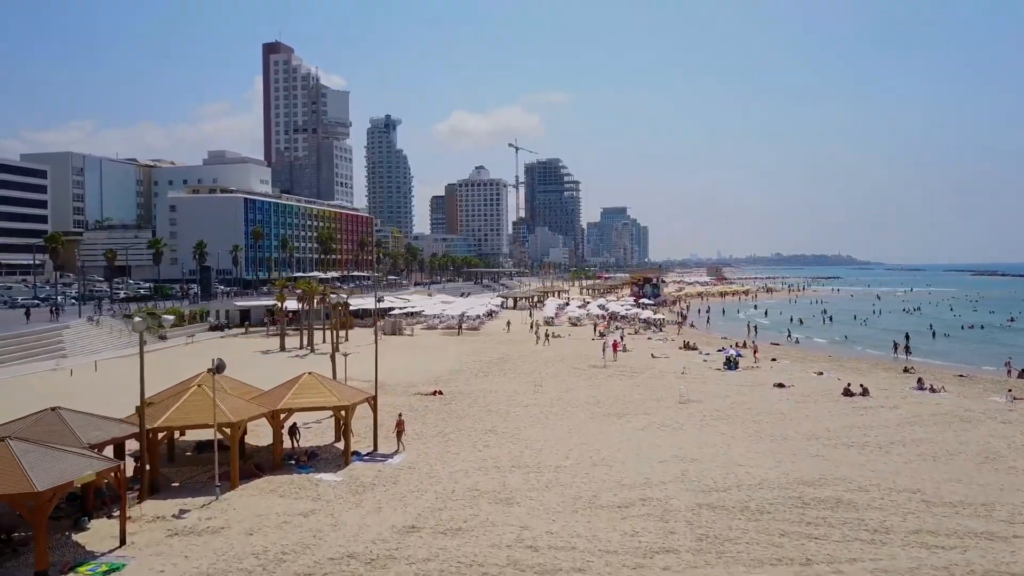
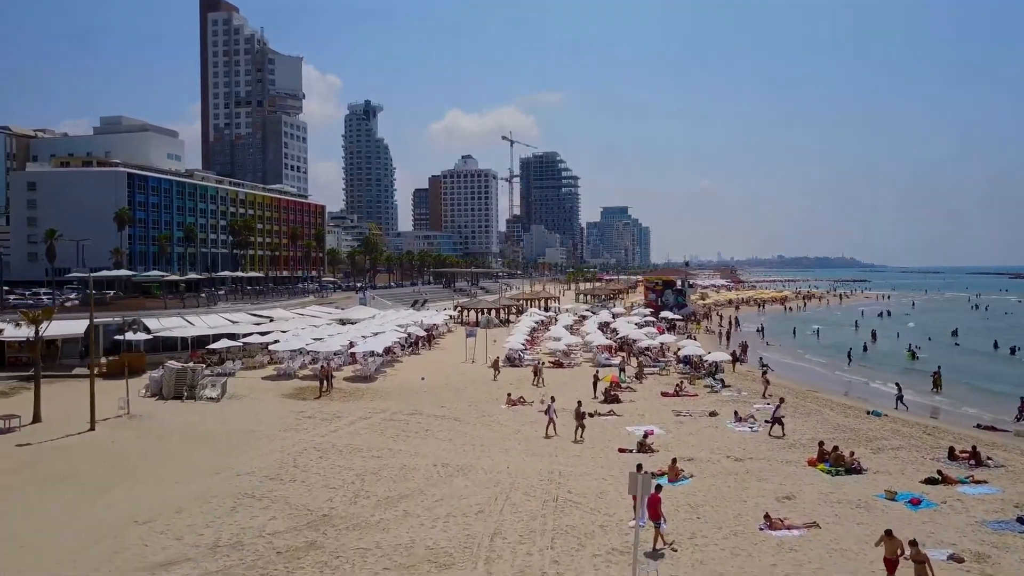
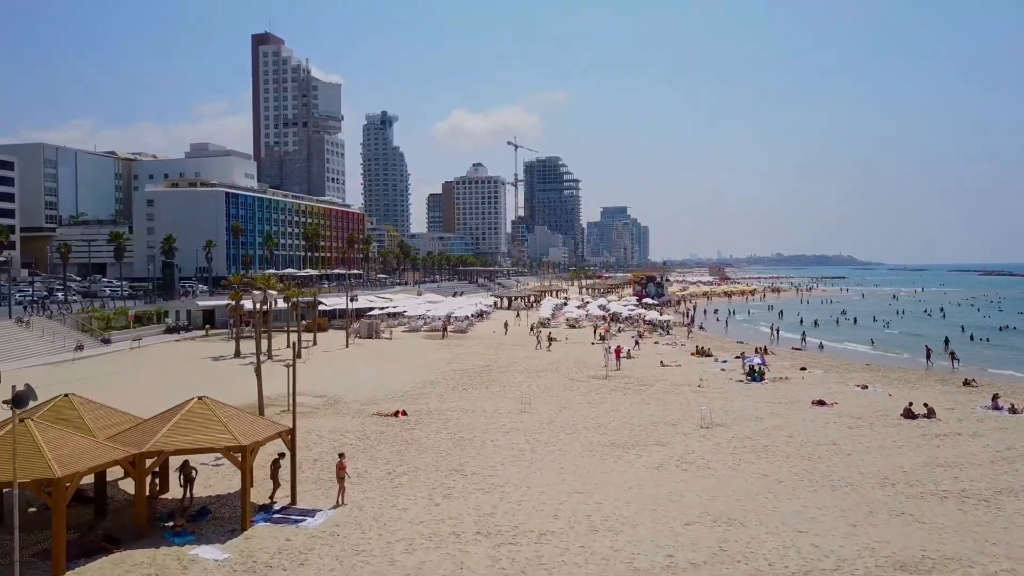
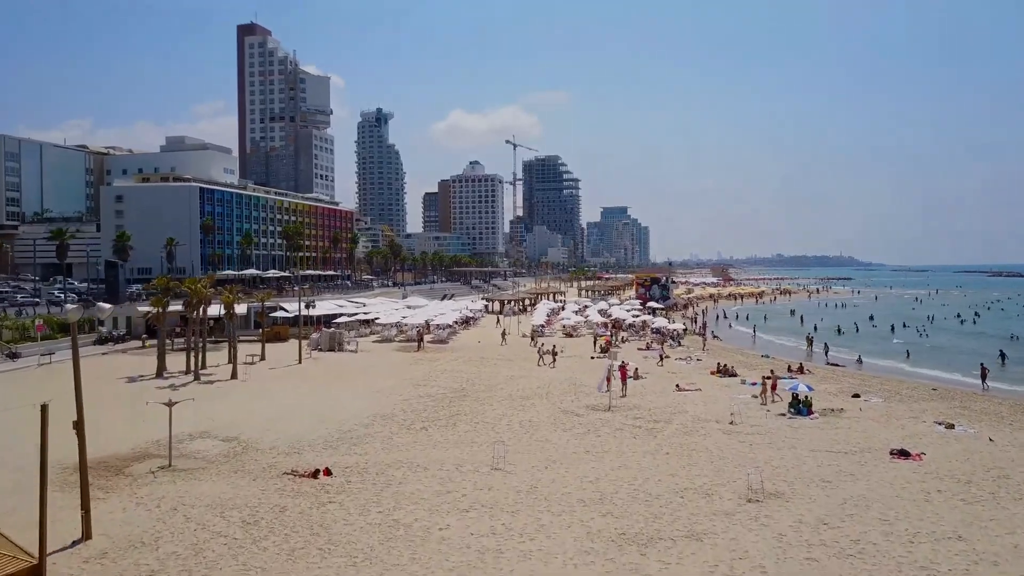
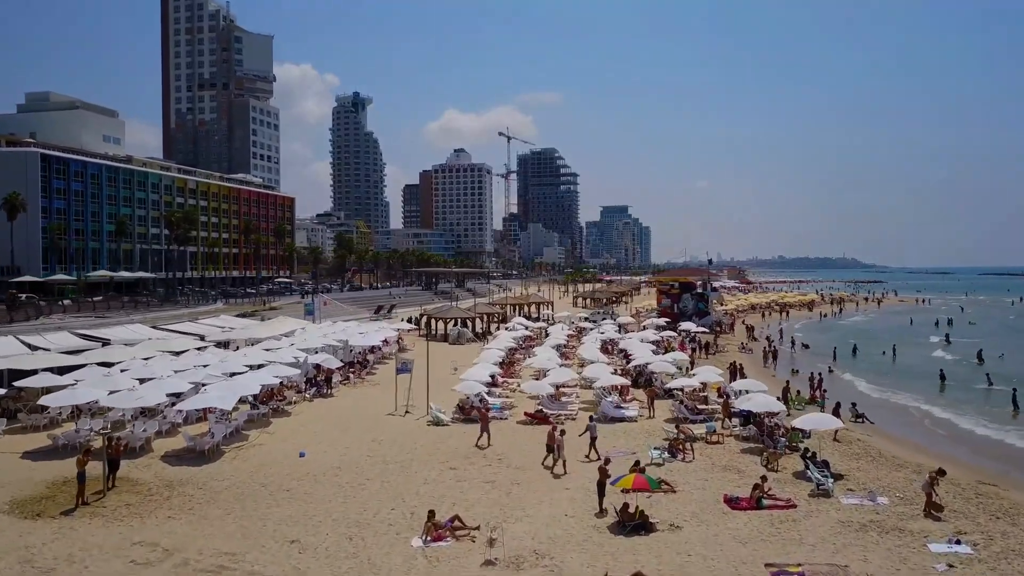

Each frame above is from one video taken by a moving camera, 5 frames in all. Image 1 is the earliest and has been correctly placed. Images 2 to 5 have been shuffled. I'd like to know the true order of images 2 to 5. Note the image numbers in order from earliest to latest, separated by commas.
3, 4, 2, 5
